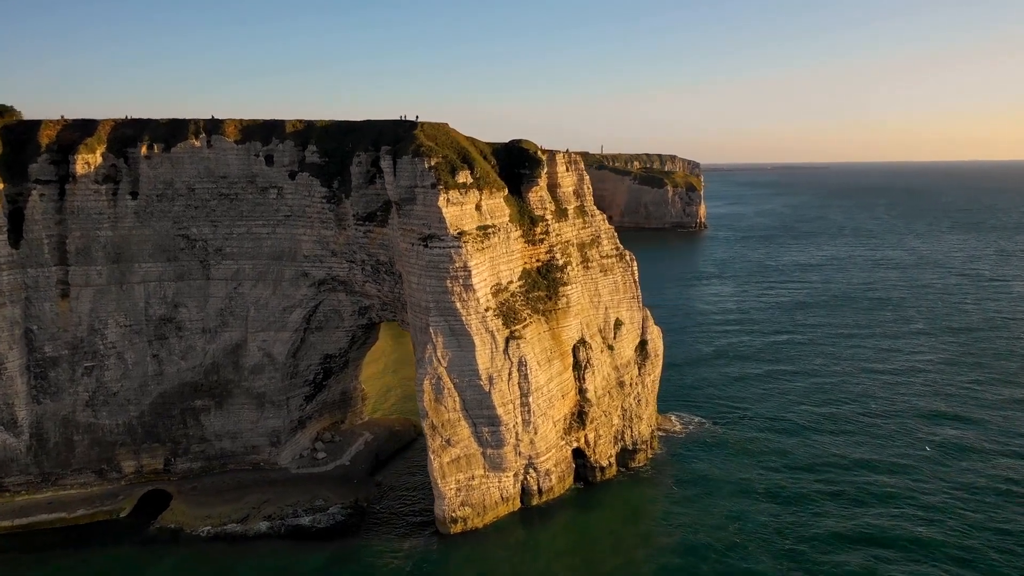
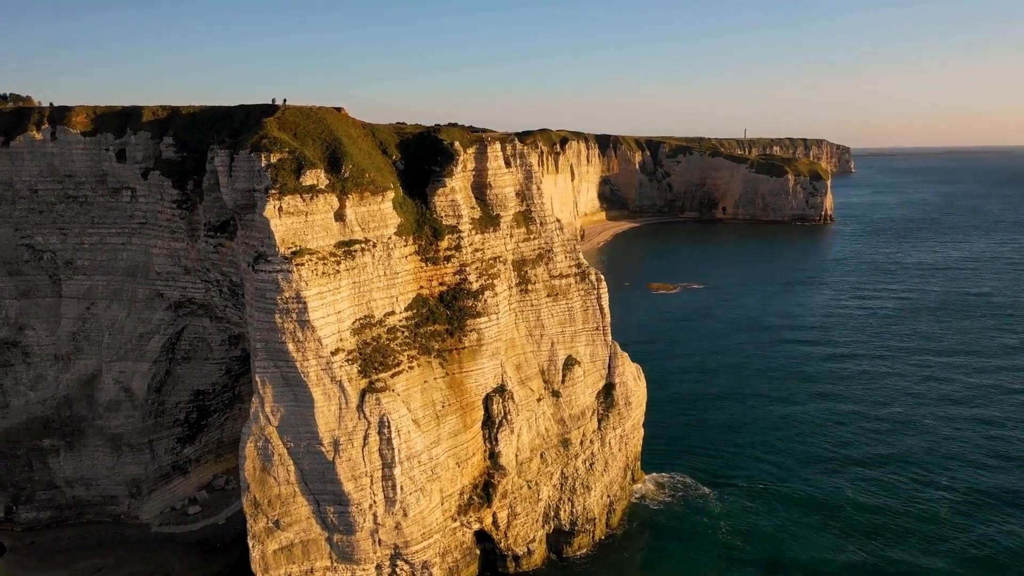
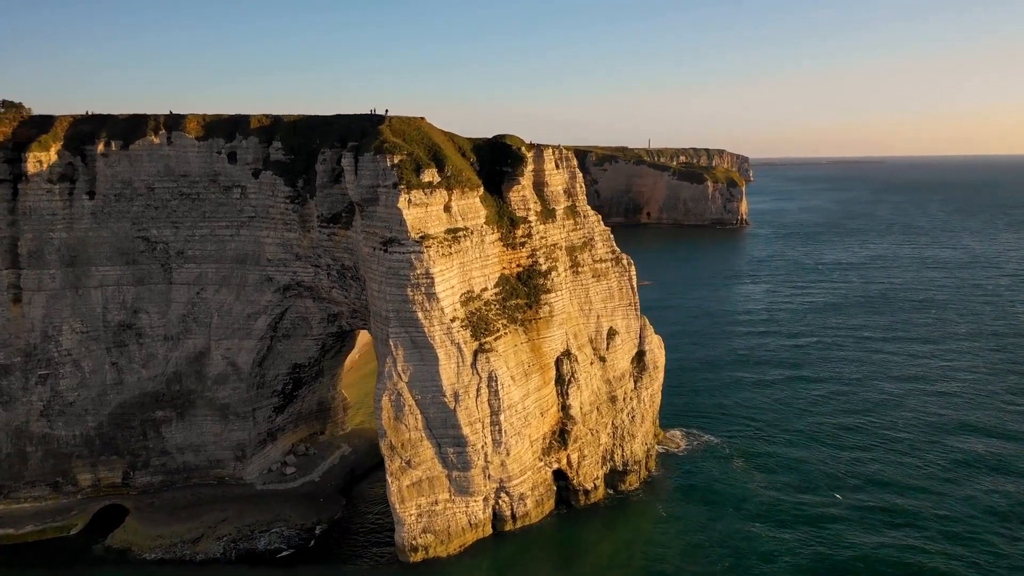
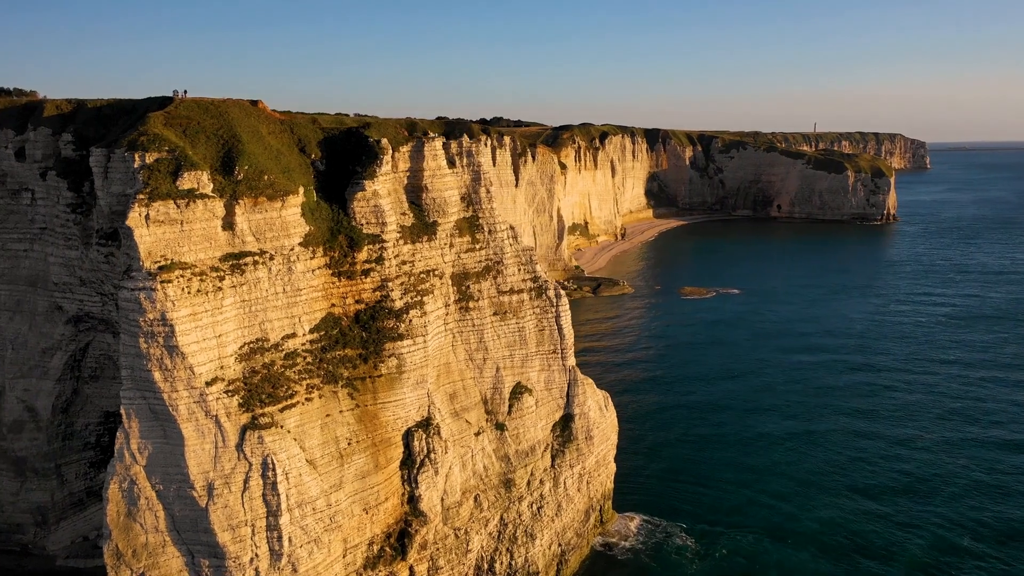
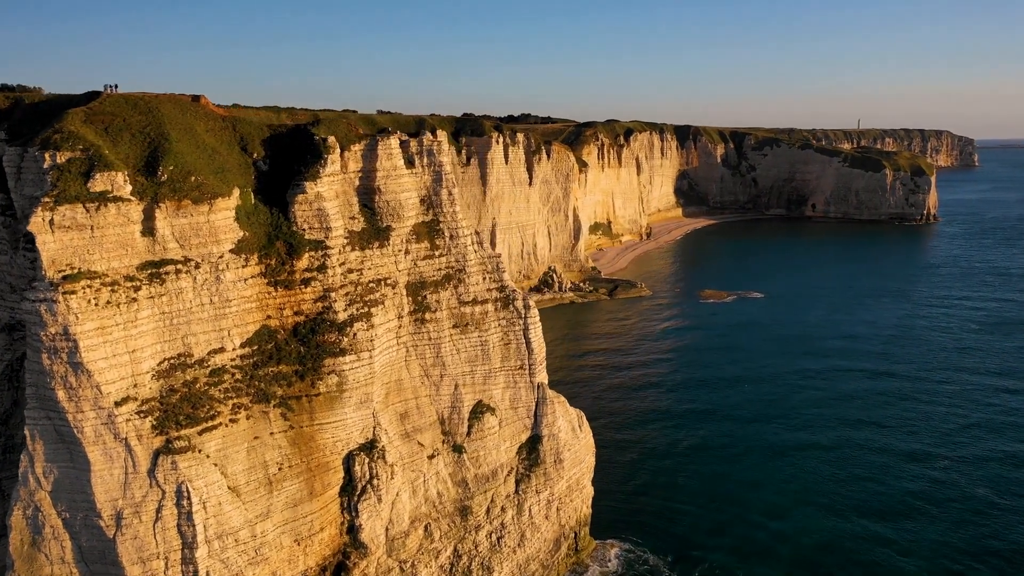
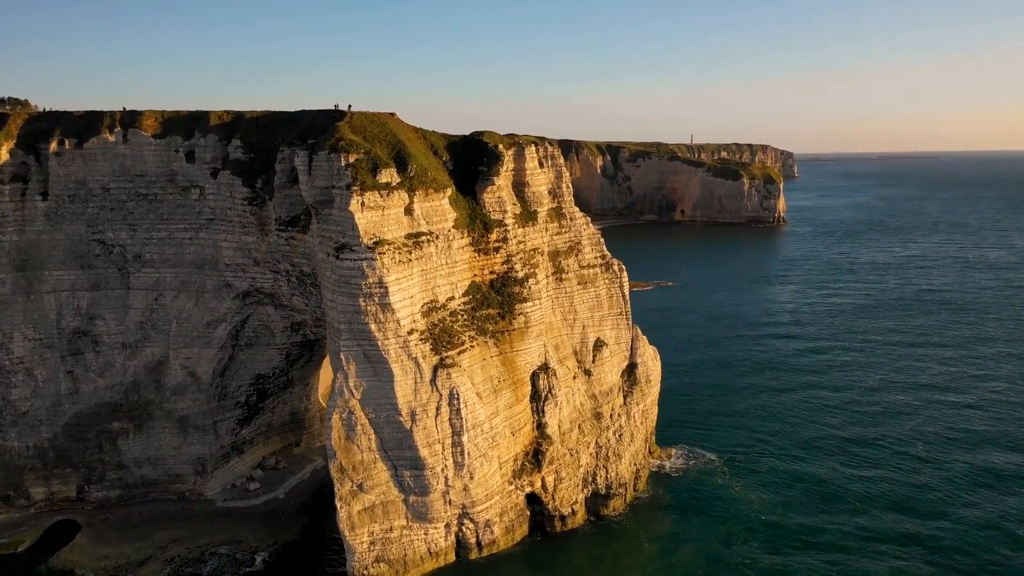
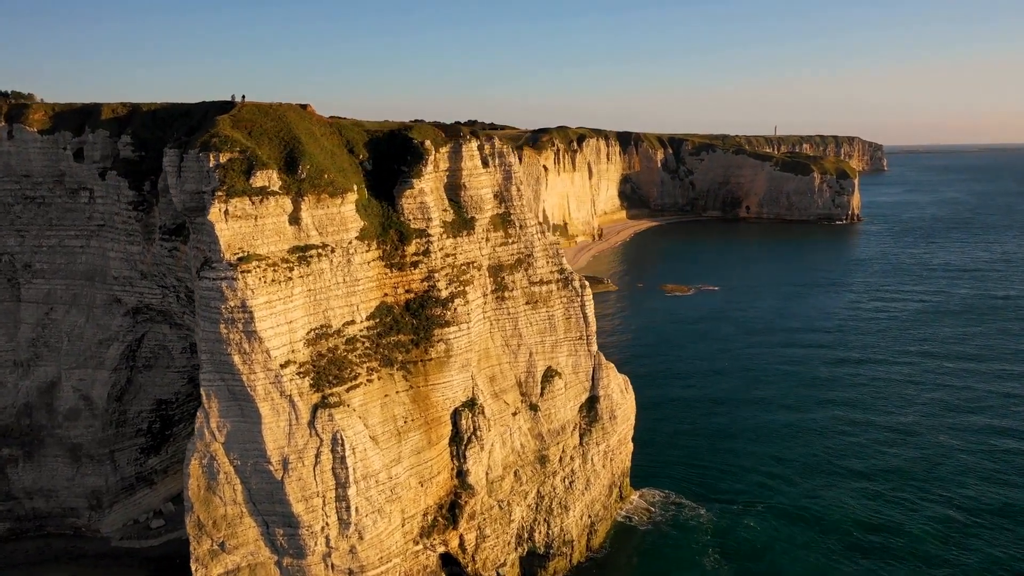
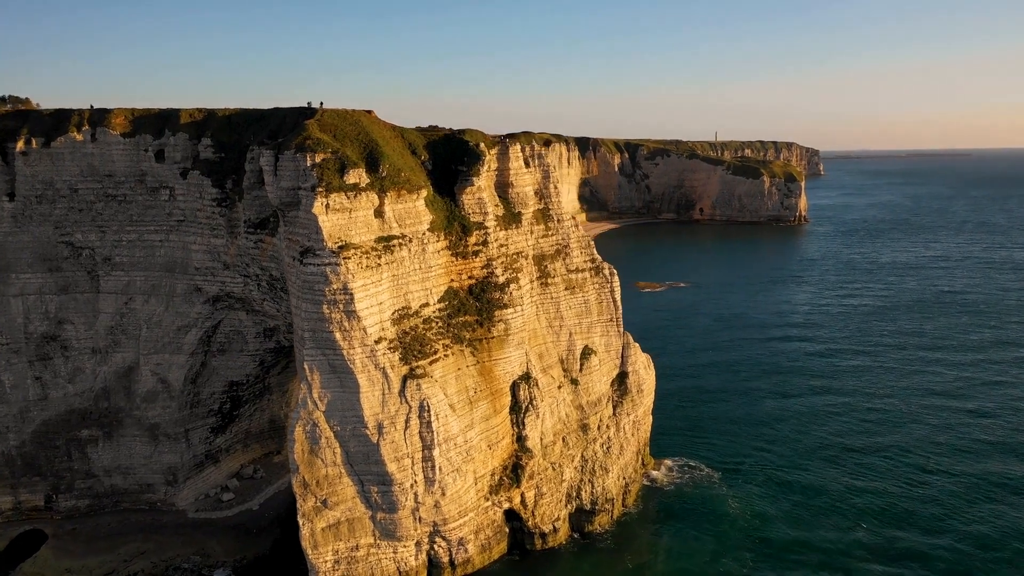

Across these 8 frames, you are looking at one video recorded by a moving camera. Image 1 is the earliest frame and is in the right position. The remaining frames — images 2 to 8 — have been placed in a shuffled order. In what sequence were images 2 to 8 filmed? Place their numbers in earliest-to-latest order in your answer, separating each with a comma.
3, 6, 8, 2, 7, 4, 5
